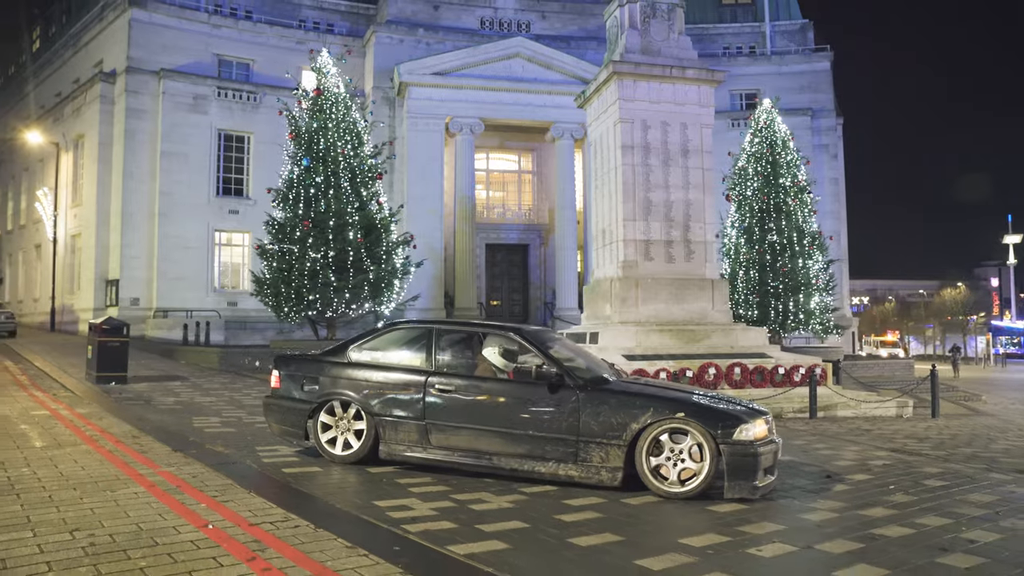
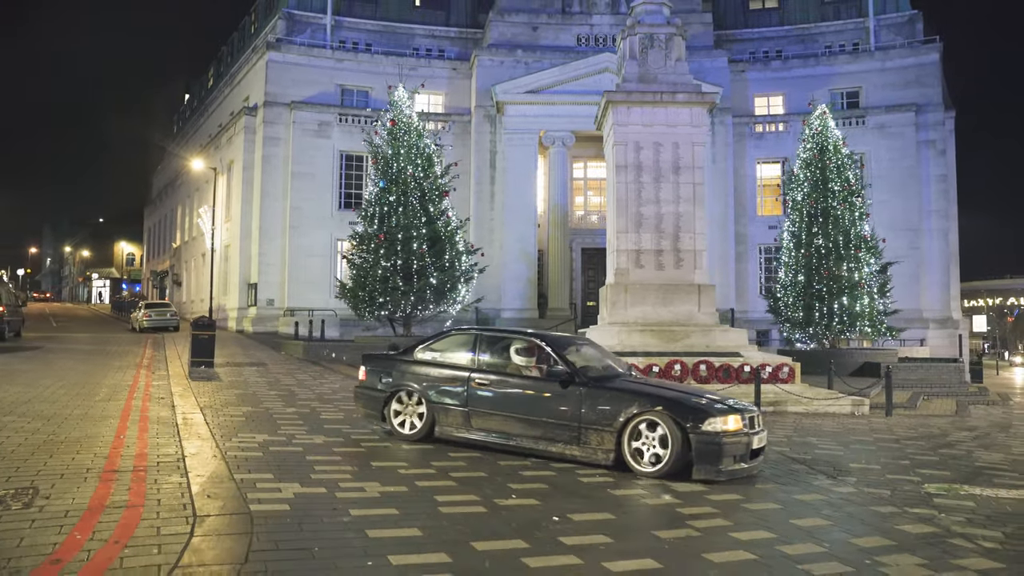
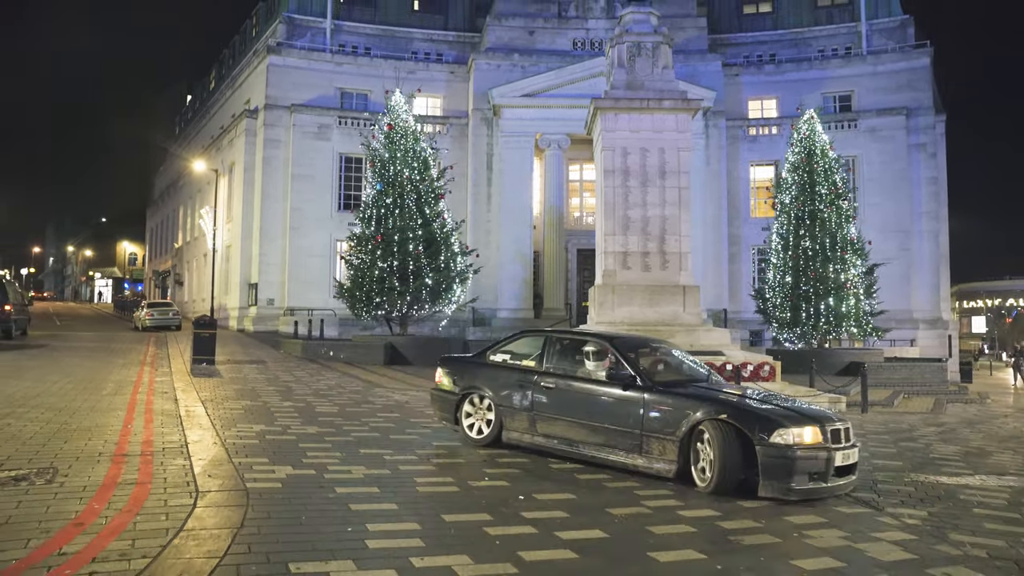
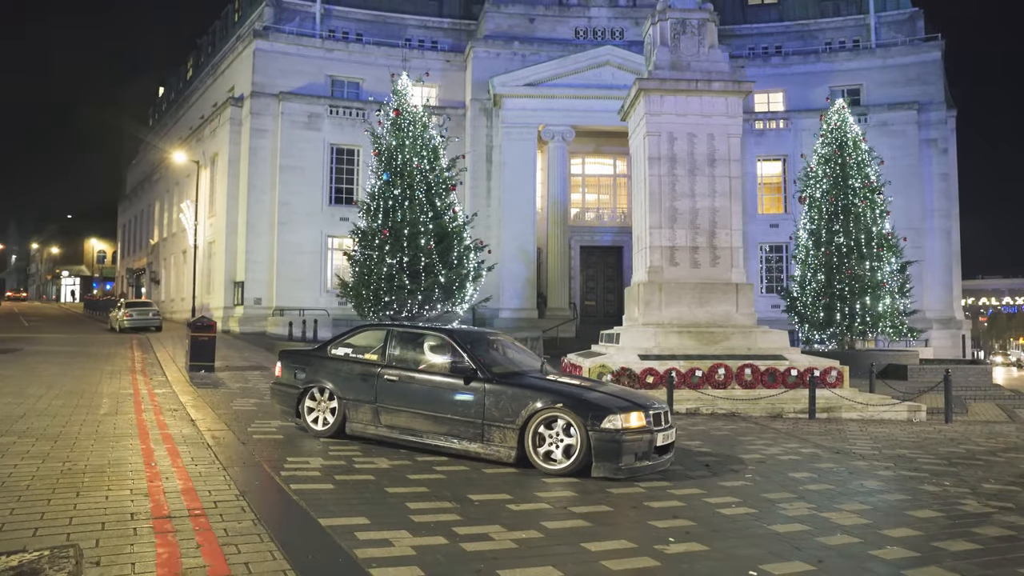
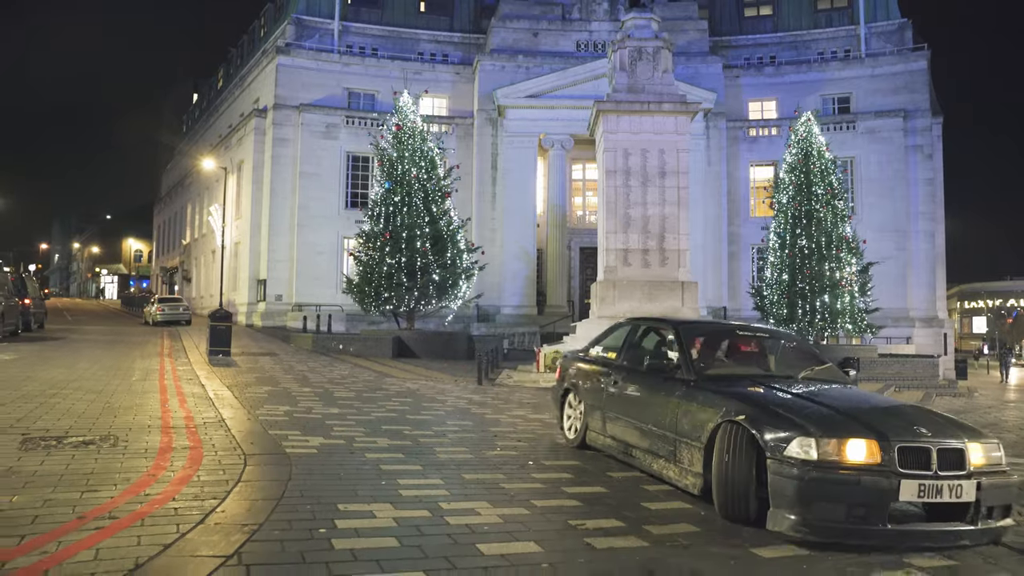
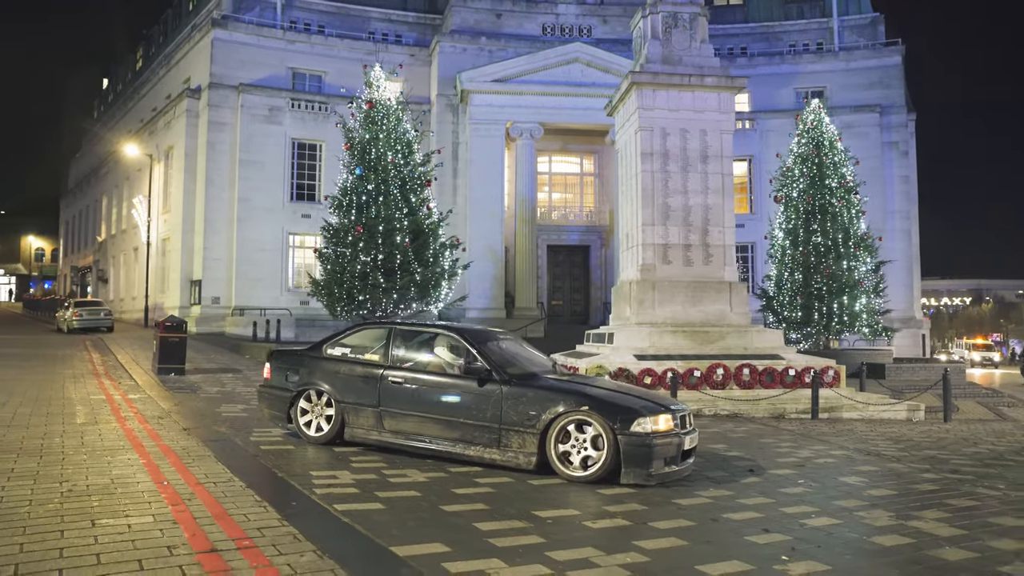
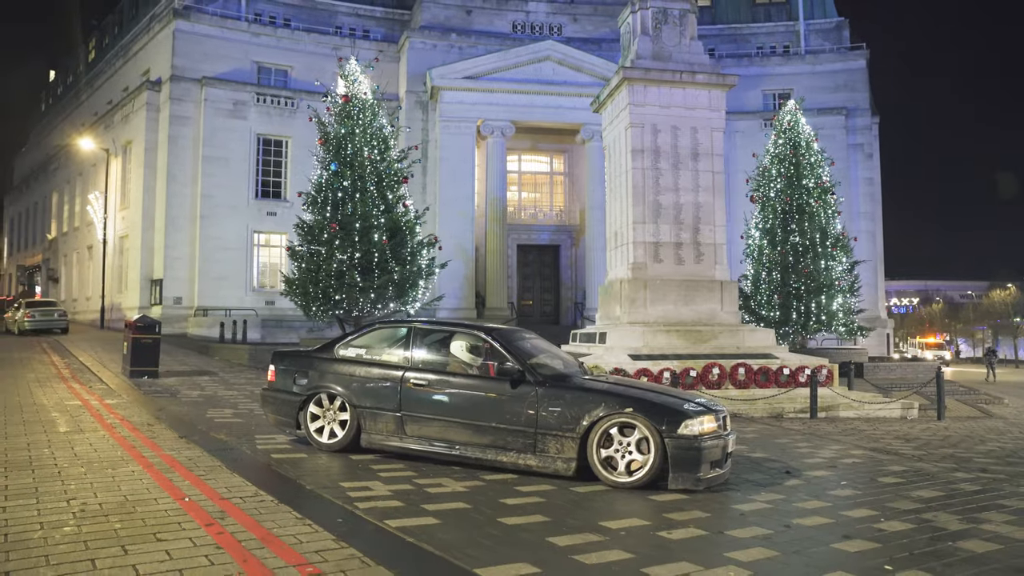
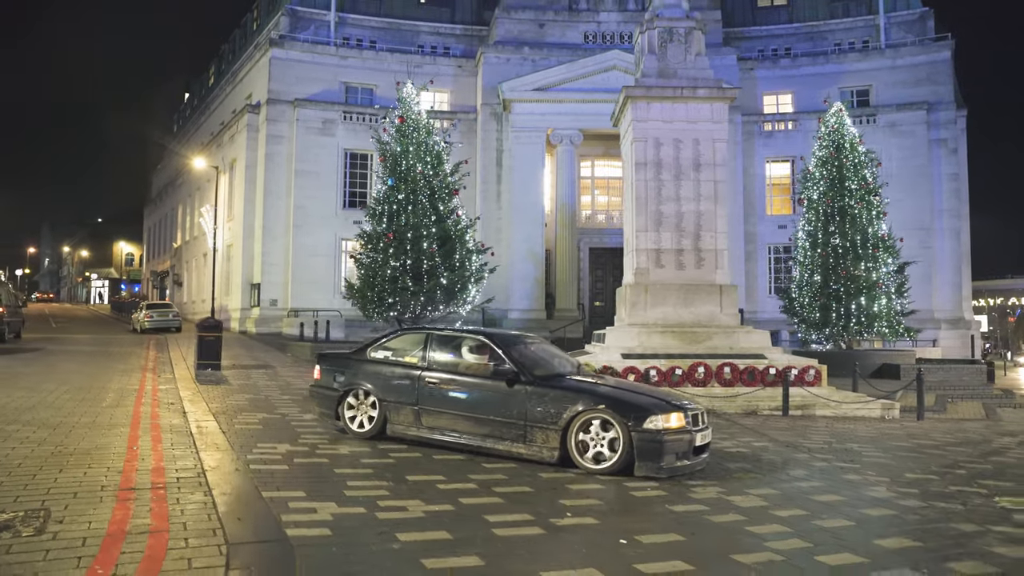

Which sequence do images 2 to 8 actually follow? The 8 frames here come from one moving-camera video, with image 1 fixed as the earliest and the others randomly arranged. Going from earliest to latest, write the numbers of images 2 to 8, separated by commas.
7, 6, 4, 8, 2, 3, 5
